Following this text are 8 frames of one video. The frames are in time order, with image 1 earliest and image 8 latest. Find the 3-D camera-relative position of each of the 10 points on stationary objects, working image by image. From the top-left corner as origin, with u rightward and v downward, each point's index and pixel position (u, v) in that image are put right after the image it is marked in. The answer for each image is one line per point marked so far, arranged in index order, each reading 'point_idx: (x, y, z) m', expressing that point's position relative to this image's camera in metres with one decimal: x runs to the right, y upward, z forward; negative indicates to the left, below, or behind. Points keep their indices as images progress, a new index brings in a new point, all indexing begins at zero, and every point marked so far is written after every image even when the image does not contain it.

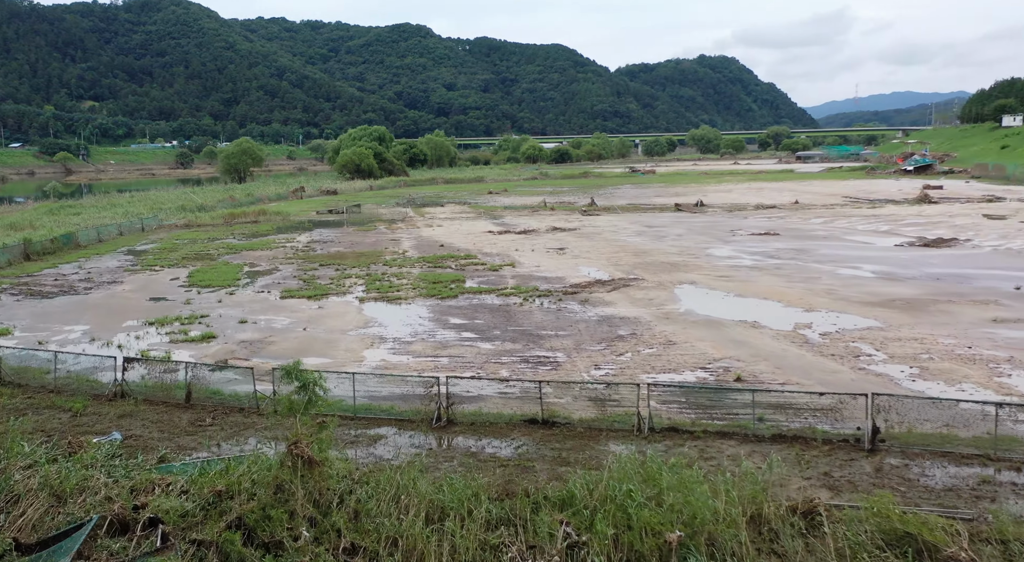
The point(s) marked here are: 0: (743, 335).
0: (+4.0, -1.0, +13.7) m
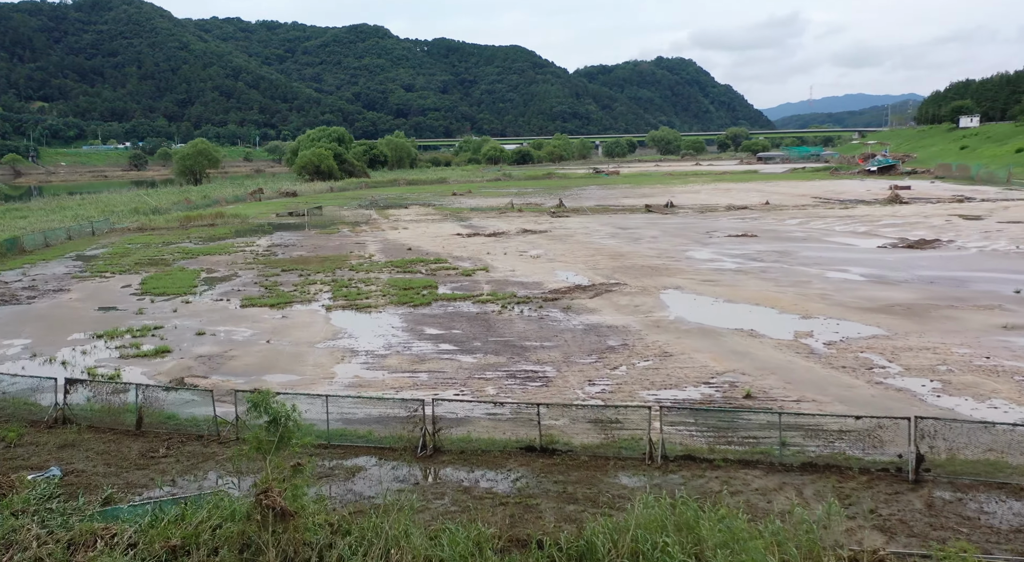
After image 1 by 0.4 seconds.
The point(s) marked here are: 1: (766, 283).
0: (+3.8, -1.1, +12.8) m
1: (+6.0, -0.1, +18.5) m
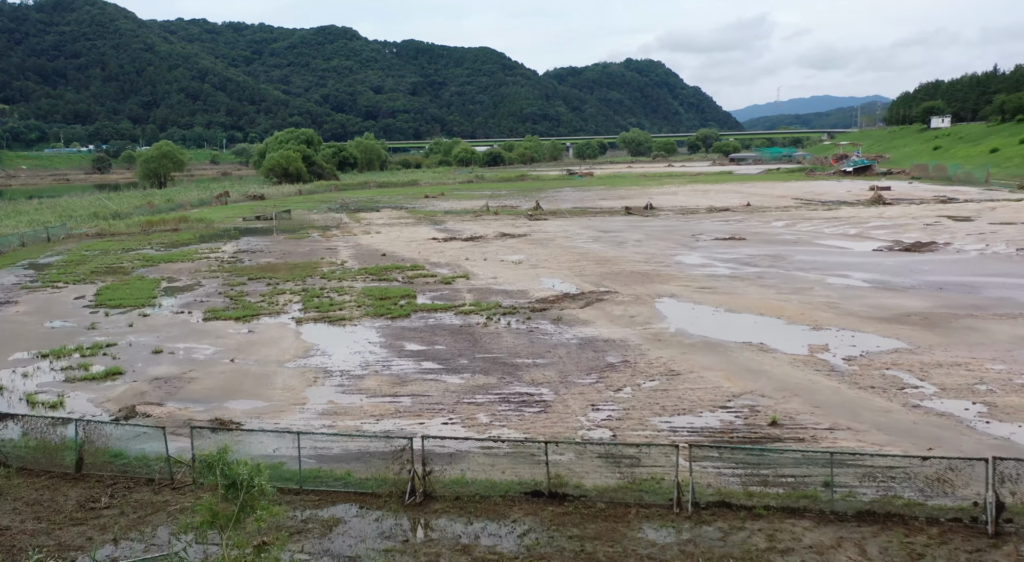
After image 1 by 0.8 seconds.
0: (+3.6, -1.2, +11.7) m
1: (+5.6, -0.2, +17.5) m
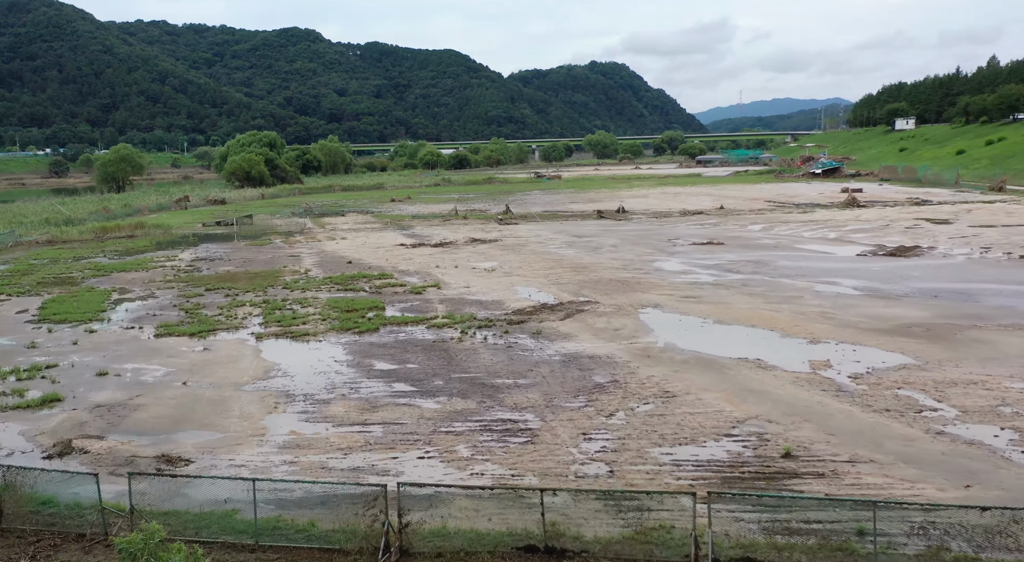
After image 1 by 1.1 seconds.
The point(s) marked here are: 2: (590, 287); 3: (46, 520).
0: (+3.4, -1.4, +10.9) m
1: (+5.1, -0.4, +16.7) m
2: (+1.9, -0.2, +19.5) m
3: (-4.6, -2.4, +7.9) m
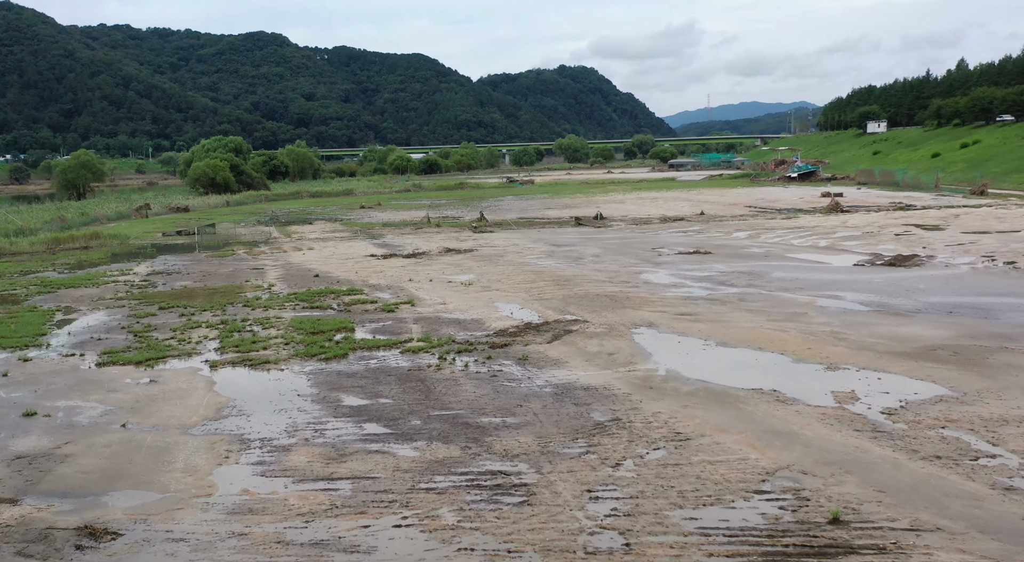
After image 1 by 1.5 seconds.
0: (+3.3, -1.7, +9.6) m
1: (+4.8, -0.7, +15.5) m
2: (+1.5, -0.5, +18.1) m
3: (-4.7, -2.8, +6.3) m
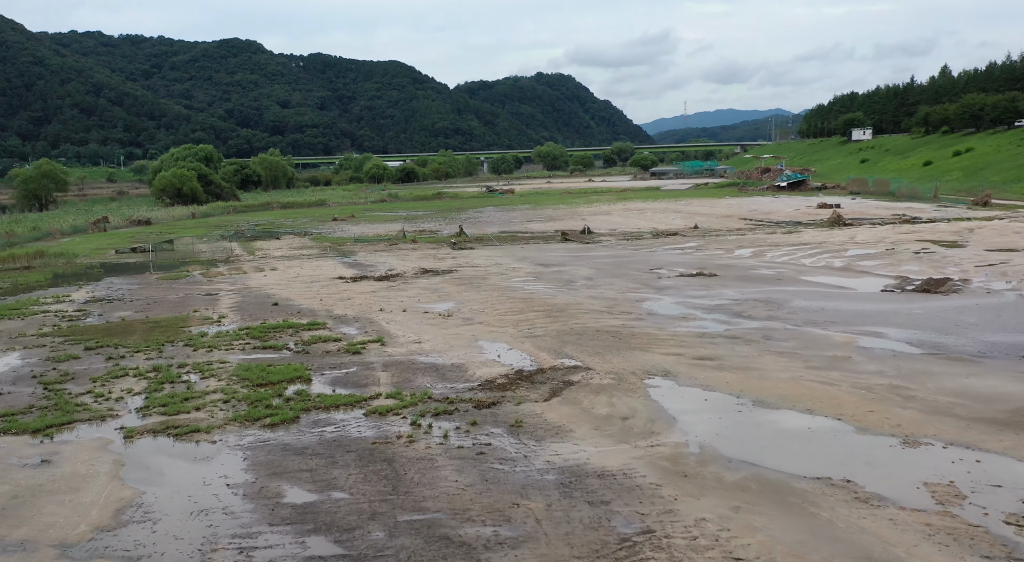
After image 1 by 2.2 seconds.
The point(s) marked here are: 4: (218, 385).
0: (+3.2, -2.3, +7.0) m
1: (+4.6, -1.4, +13.0) m
2: (+1.2, -1.2, +15.5) m
3: (-4.6, -3.4, +3.5) m
4: (-5.1, -1.9, +13.6) m
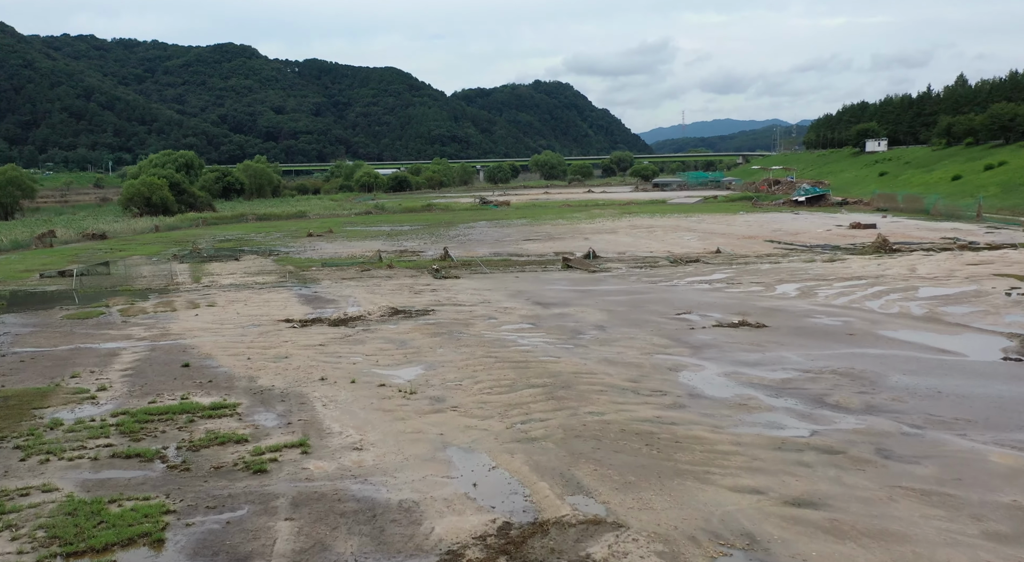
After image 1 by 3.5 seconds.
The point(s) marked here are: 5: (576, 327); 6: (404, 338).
0: (+3.1, -3.3, +1.8) m
1: (+4.4, -2.4, +7.7) m
2: (+1.0, -2.3, +10.3) m
3: (-4.7, -4.3, -1.8) m
4: (-5.3, -2.9, +8.3) m
5: (+1.6, -1.0, +19.0) m
6: (-2.5, -1.3, +18.1) m
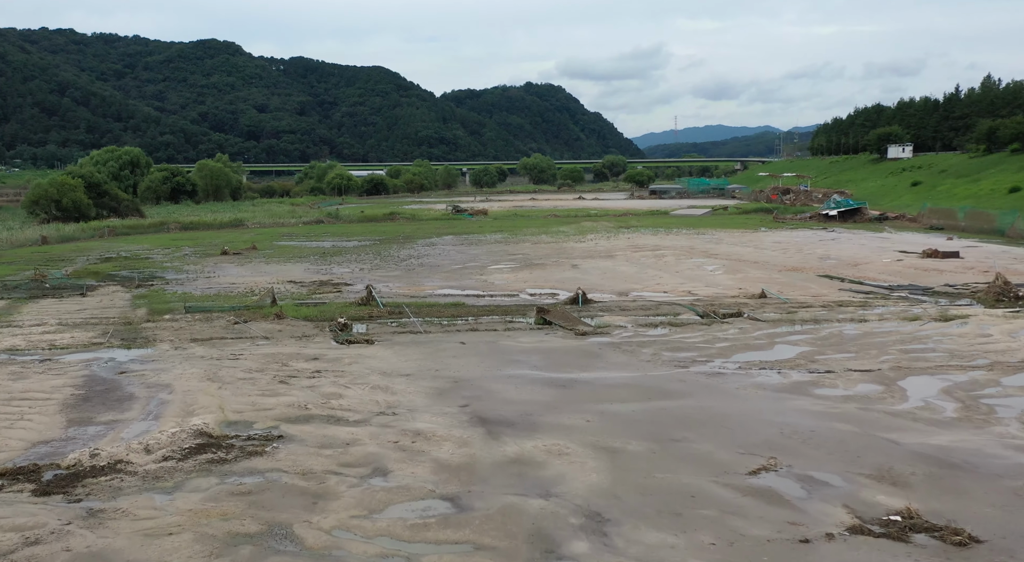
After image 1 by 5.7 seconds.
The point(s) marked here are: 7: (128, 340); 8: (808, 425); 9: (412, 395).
0: (+2.0, -4.8, -8.5) m
1: (+3.3, -3.9, -2.5) m
2: (-0.1, -3.7, 0.0) m
3: (-5.7, -5.6, -12.2) m
4: (-6.4, -4.3, -2.1) m
5: (+0.4, -2.5, +8.7) m
6: (-3.7, -2.8, +7.8) m
7: (-9.1, -1.4, +18.7) m
8: (+4.4, -1.9, +11.6) m
9: (-1.7, -1.9, +13.7) m
